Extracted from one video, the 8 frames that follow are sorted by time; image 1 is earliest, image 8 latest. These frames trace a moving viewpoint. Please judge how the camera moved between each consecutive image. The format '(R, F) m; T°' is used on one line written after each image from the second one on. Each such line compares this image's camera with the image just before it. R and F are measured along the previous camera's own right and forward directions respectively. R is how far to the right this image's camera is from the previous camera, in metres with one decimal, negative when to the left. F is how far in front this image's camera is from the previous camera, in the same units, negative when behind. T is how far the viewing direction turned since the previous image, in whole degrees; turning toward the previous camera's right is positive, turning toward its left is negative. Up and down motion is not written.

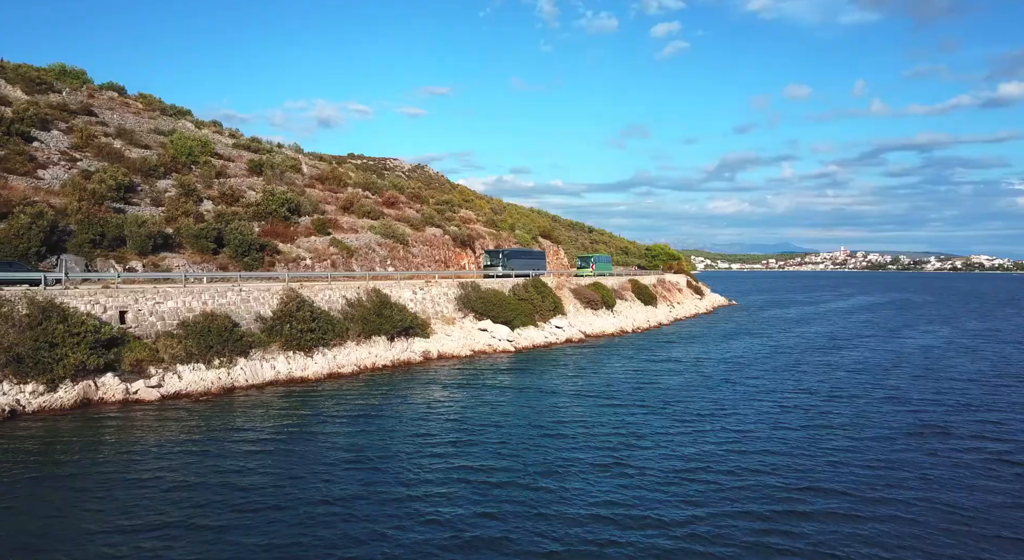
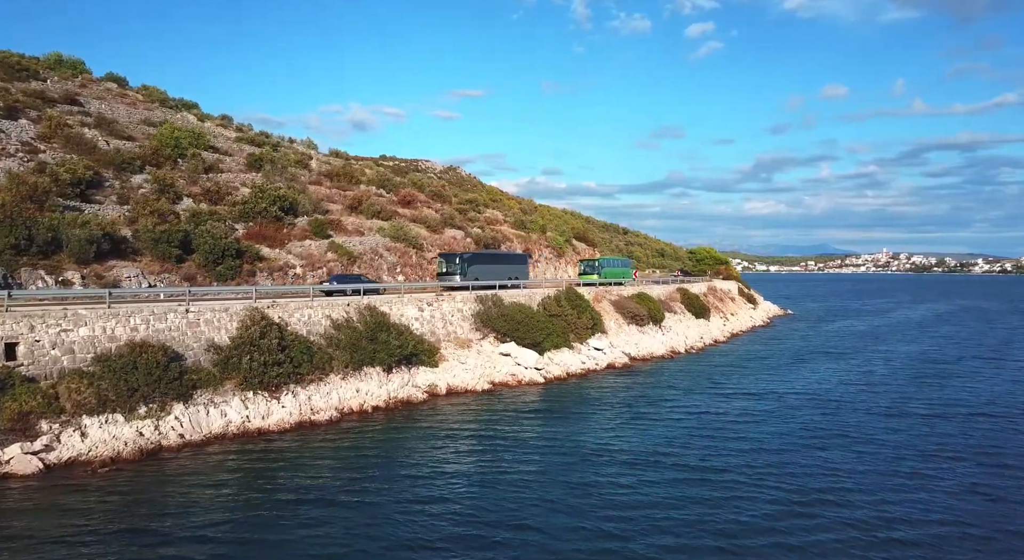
(+0.1, +7.9) m; -3°
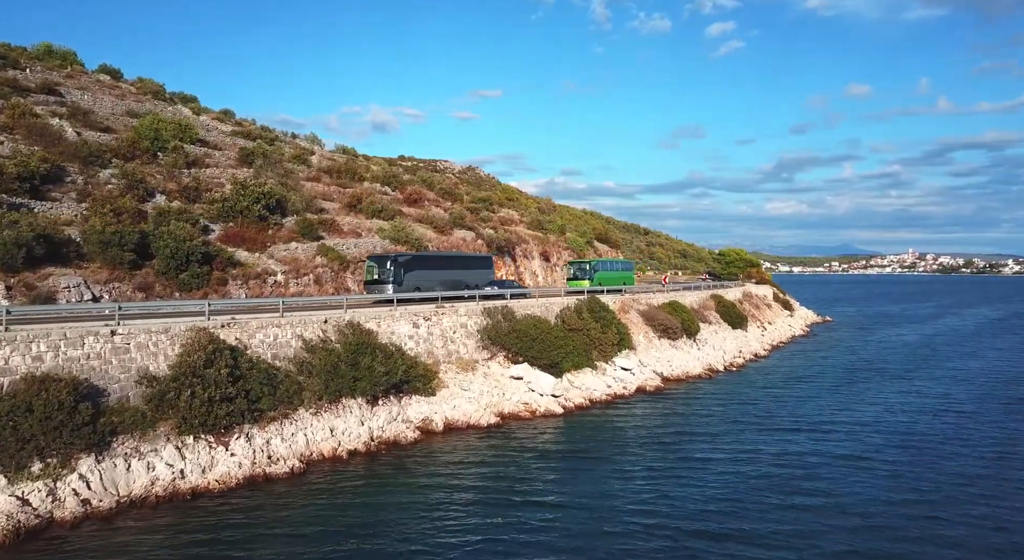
(+0.3, +5.3) m; -2°
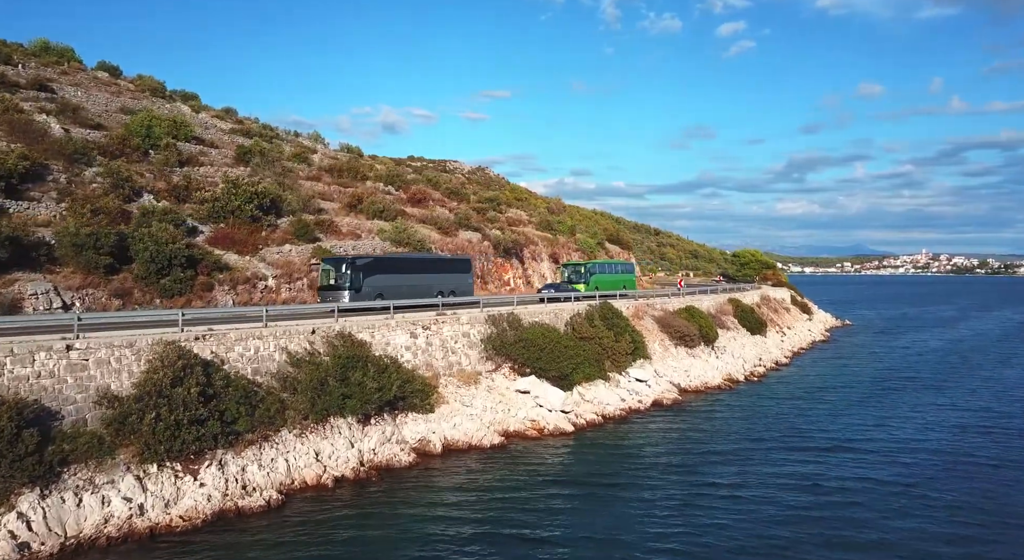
(+0.1, +2.2) m; -1°
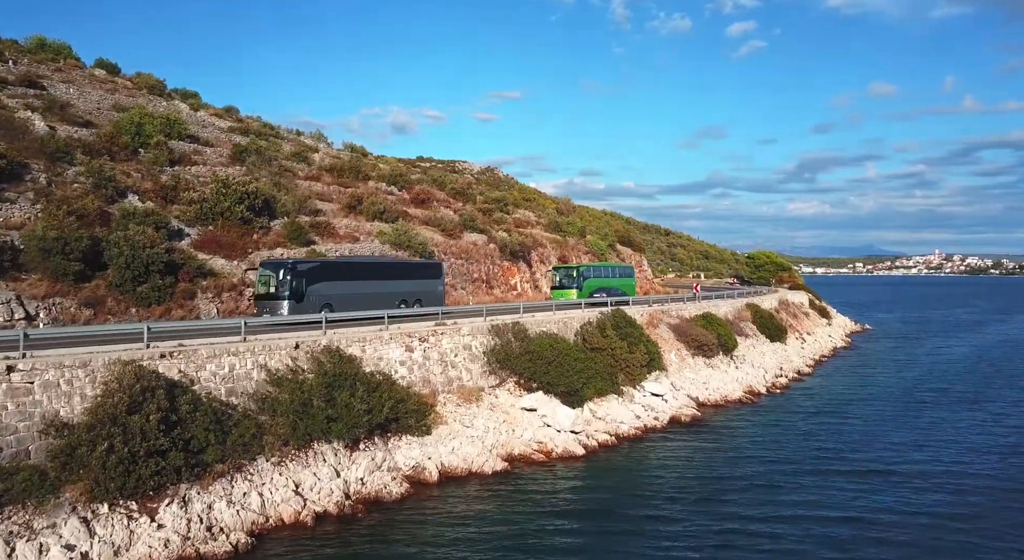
(+0.1, +2.2) m; -1°
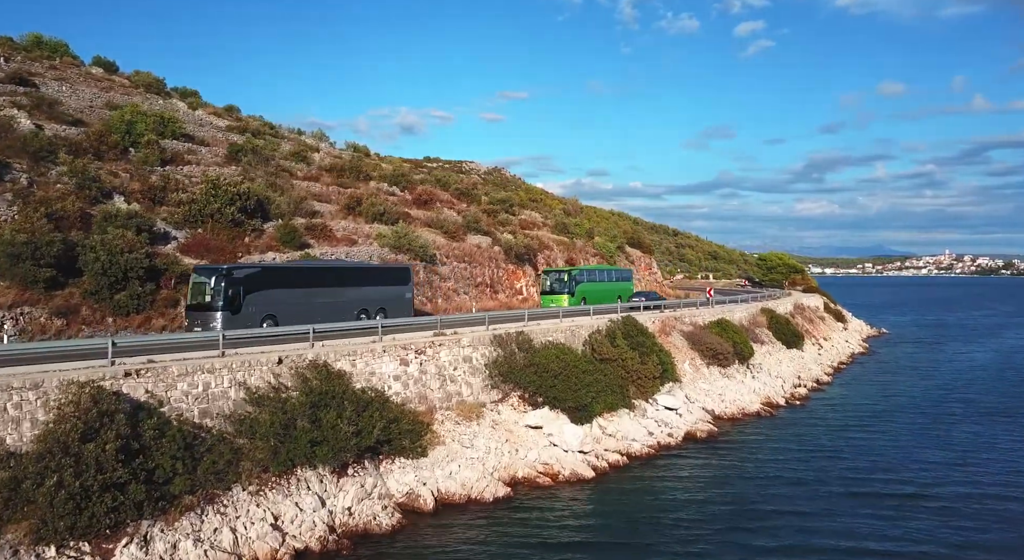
(+0.1, +1.8) m; -1°
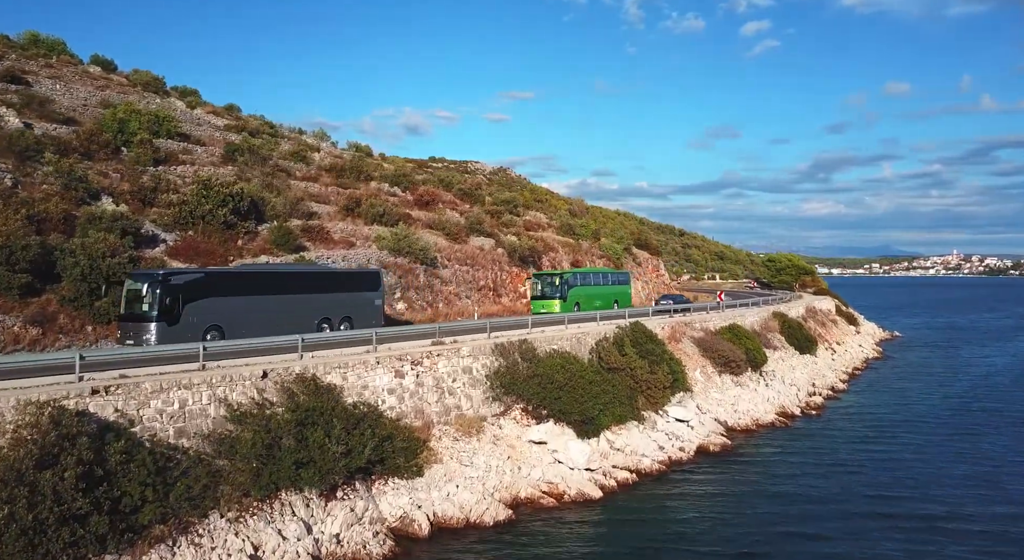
(+0.1, +1.3) m; 0°
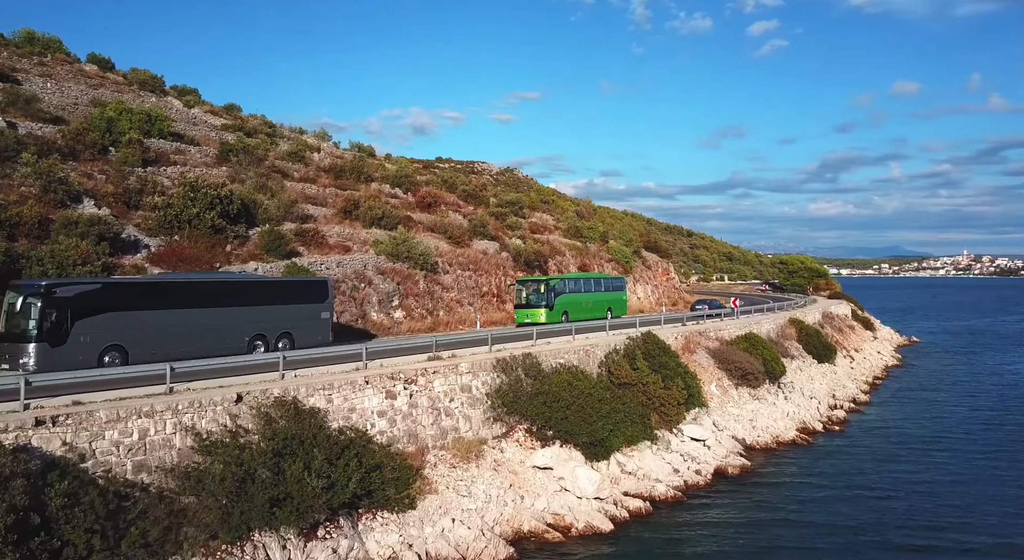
(+0.1, +1.8) m; -1°
